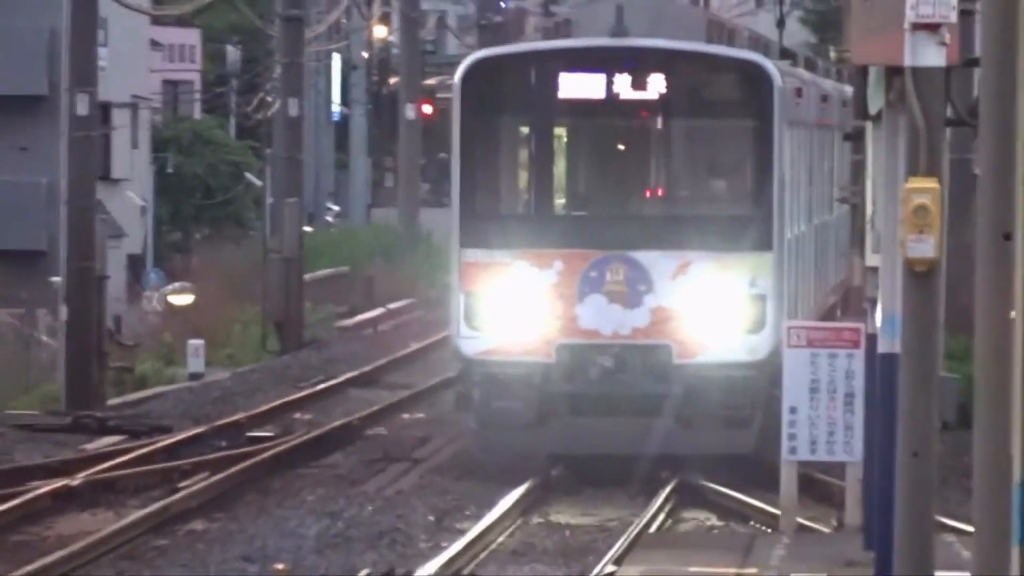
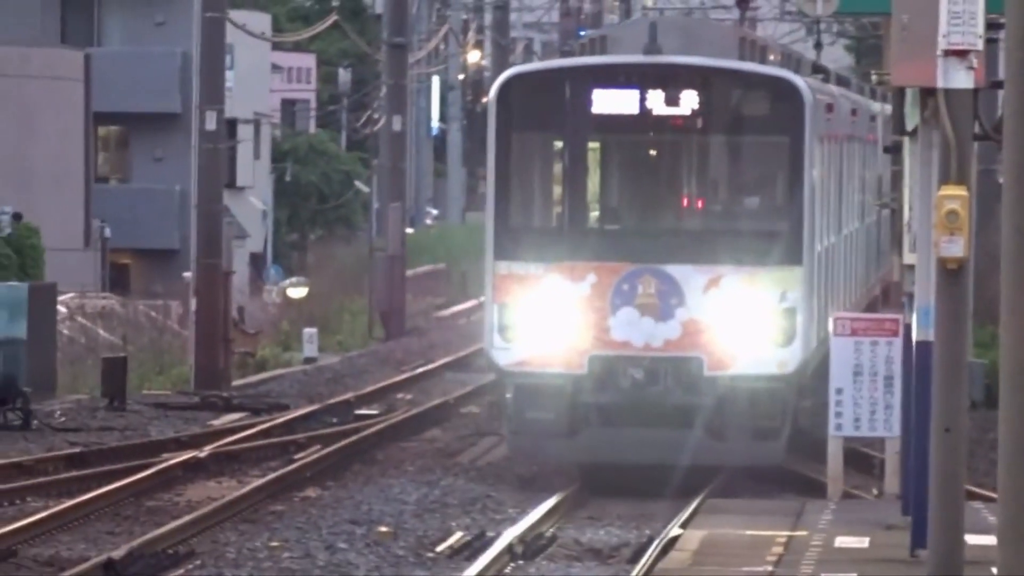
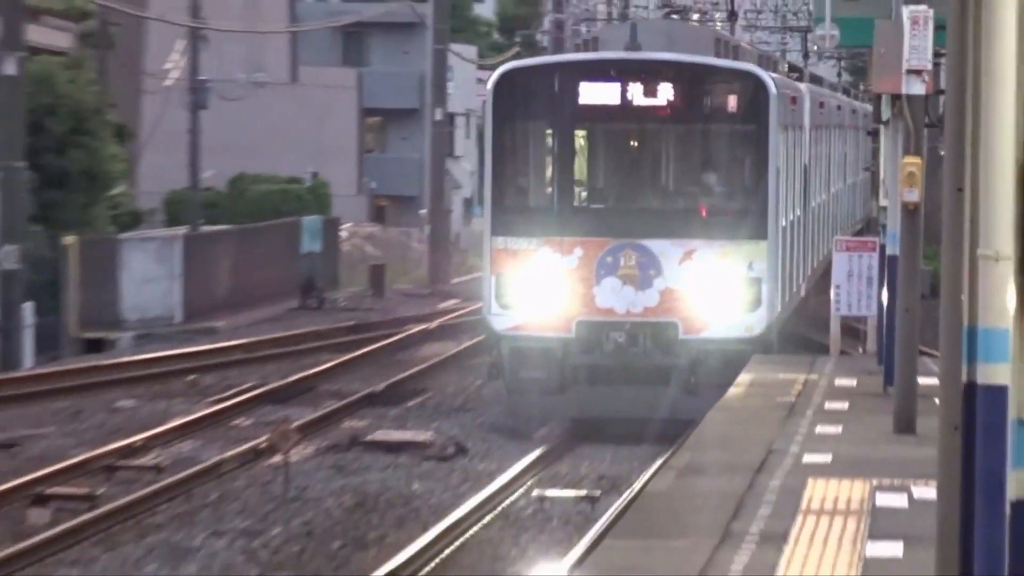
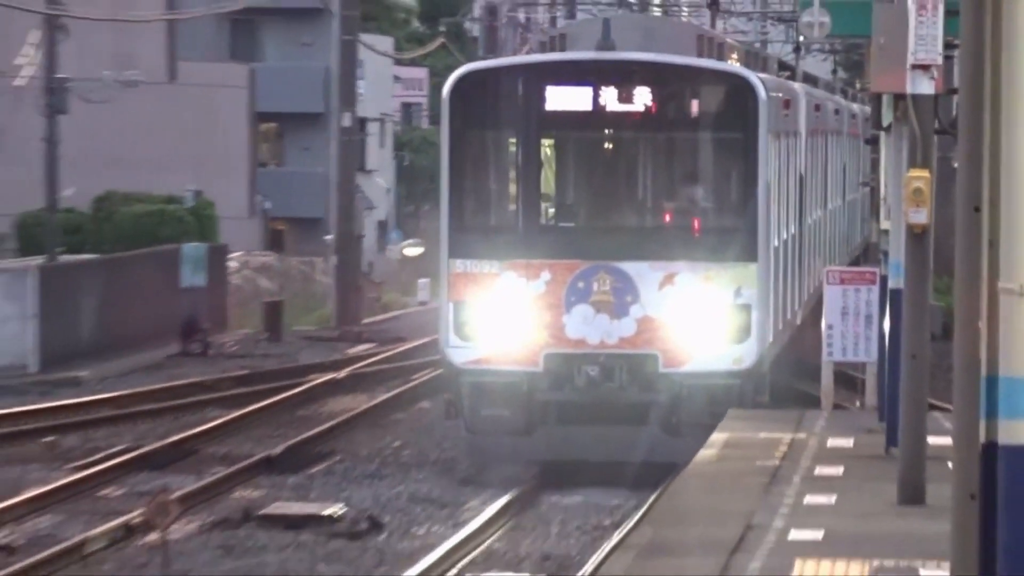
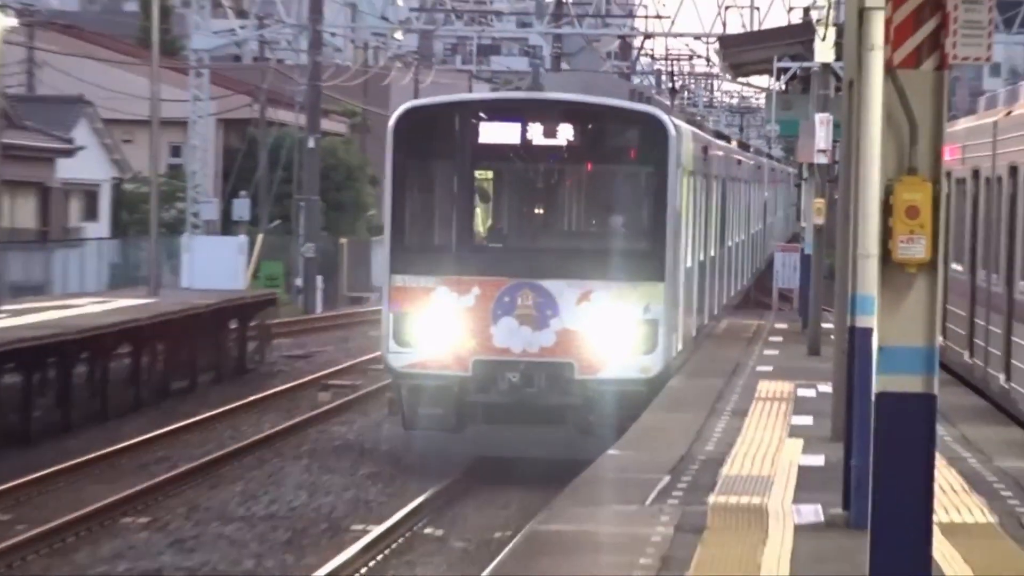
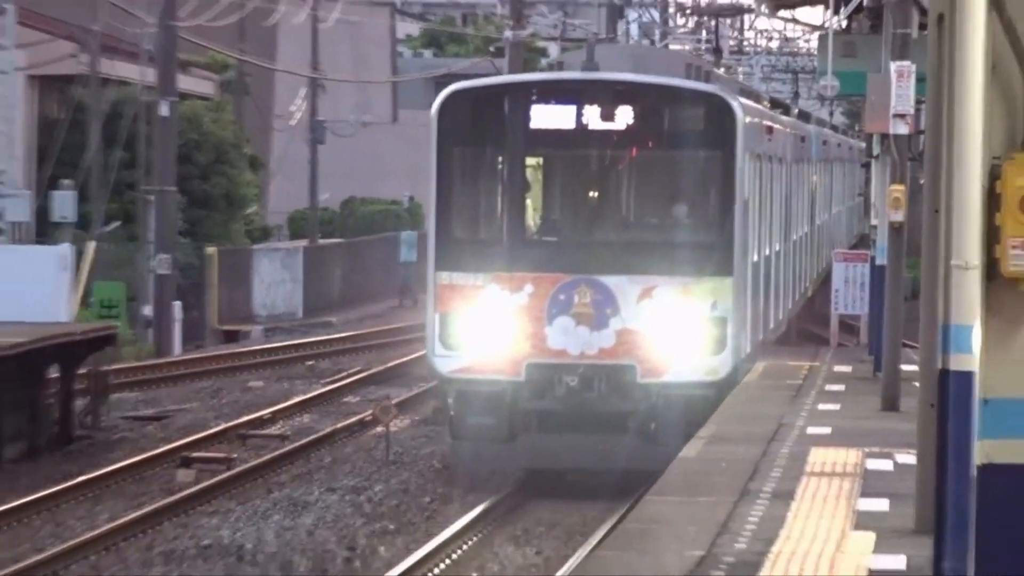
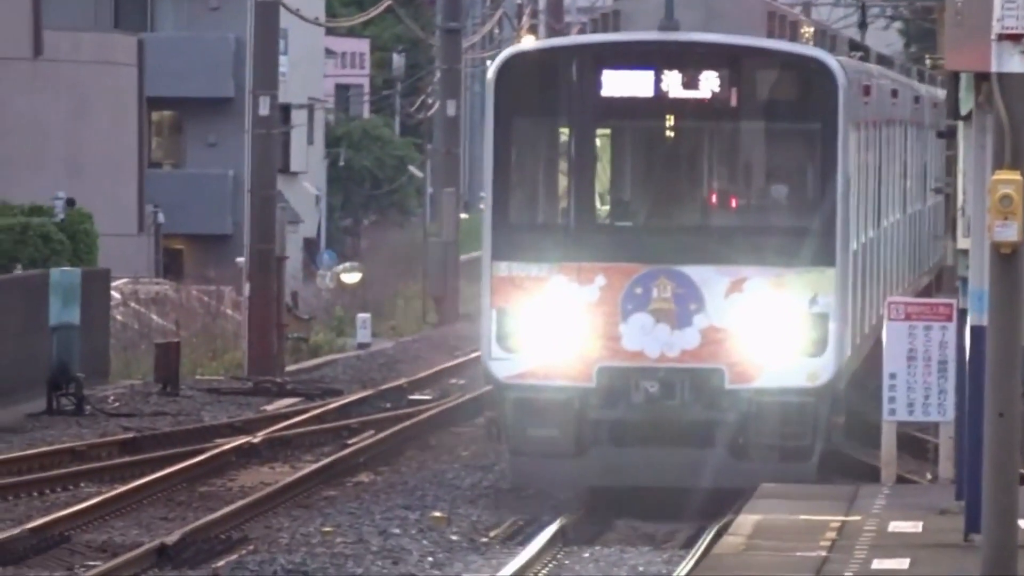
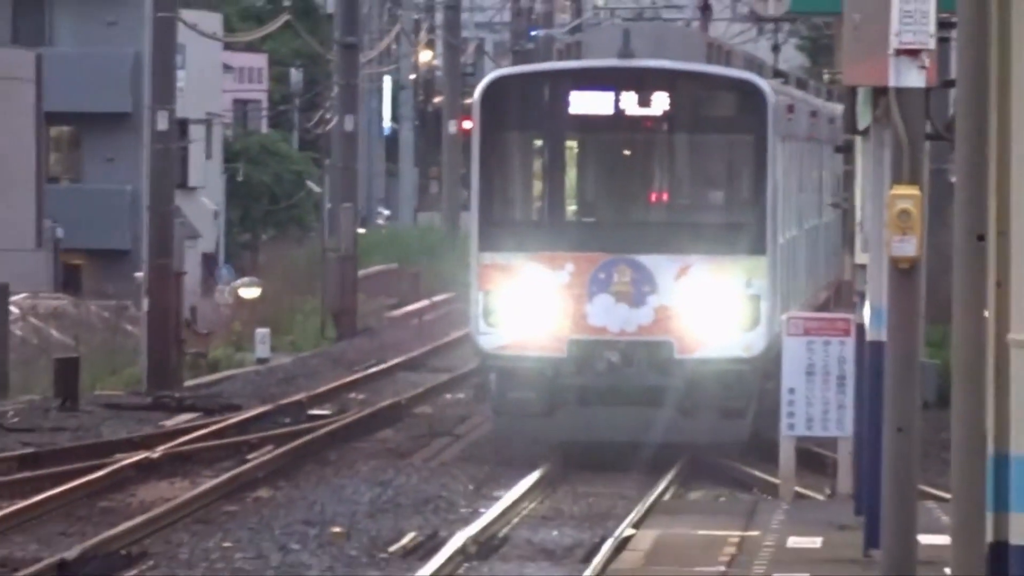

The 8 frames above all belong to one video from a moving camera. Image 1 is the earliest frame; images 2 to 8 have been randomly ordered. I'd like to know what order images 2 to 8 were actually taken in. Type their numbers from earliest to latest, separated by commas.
8, 2, 7, 4, 3, 6, 5
